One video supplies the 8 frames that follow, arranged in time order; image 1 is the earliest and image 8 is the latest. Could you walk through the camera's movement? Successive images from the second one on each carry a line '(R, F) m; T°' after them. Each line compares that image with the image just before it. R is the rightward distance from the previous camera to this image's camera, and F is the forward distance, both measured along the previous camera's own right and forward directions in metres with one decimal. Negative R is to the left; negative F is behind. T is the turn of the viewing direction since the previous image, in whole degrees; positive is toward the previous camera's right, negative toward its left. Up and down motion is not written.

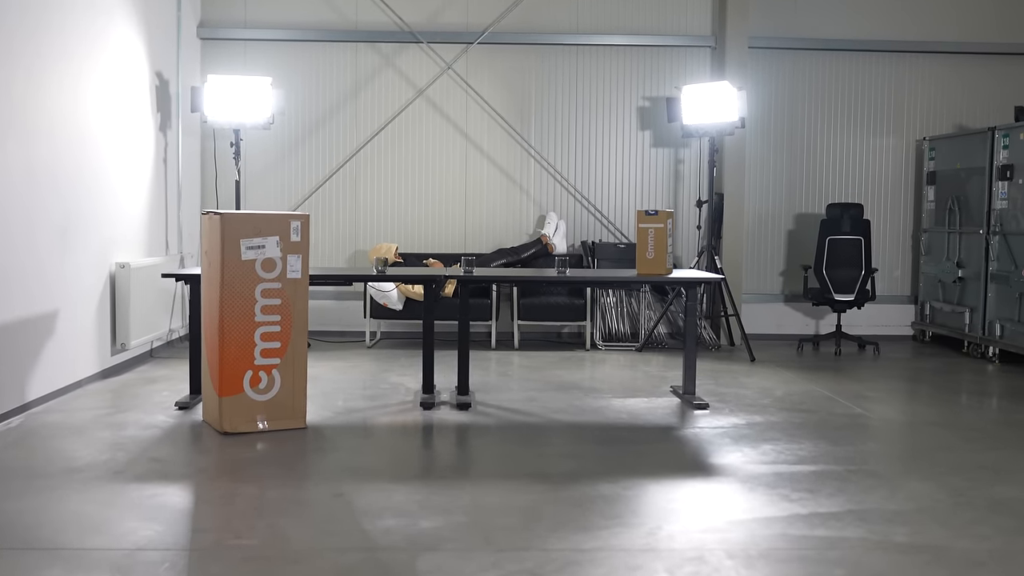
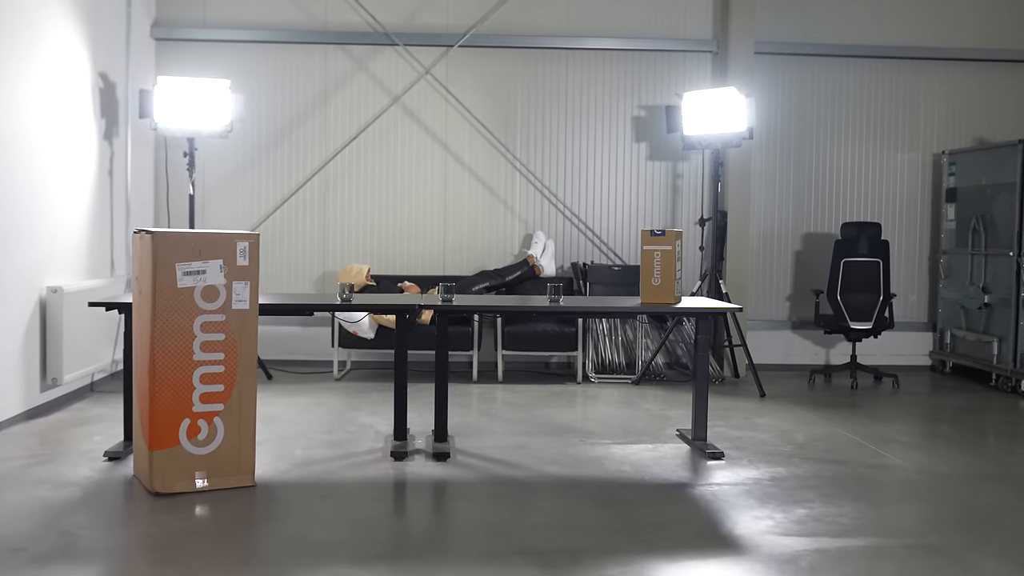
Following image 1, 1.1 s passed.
(0.0, +0.7) m; +1°
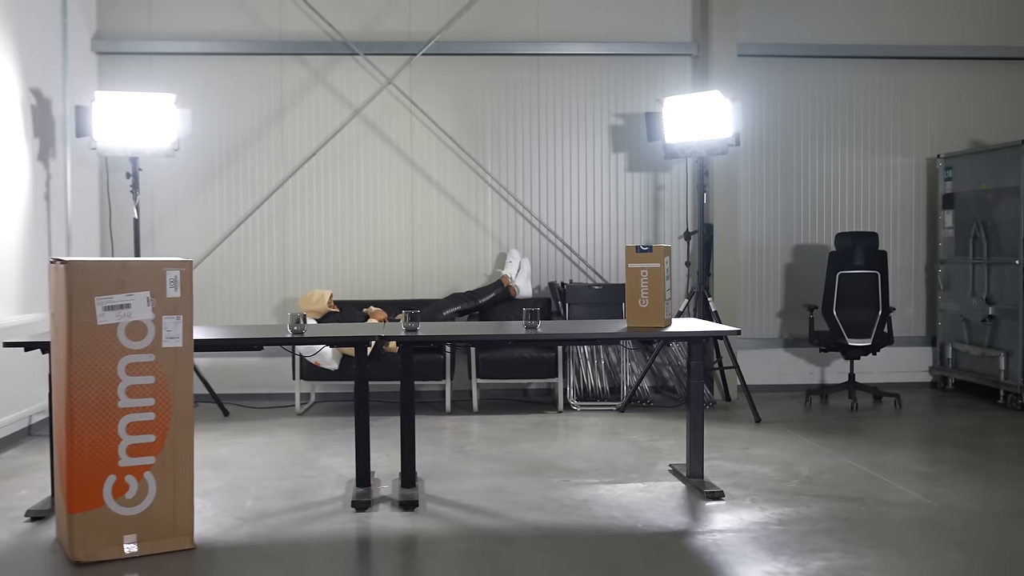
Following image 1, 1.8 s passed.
(0.0, +0.5) m; +1°
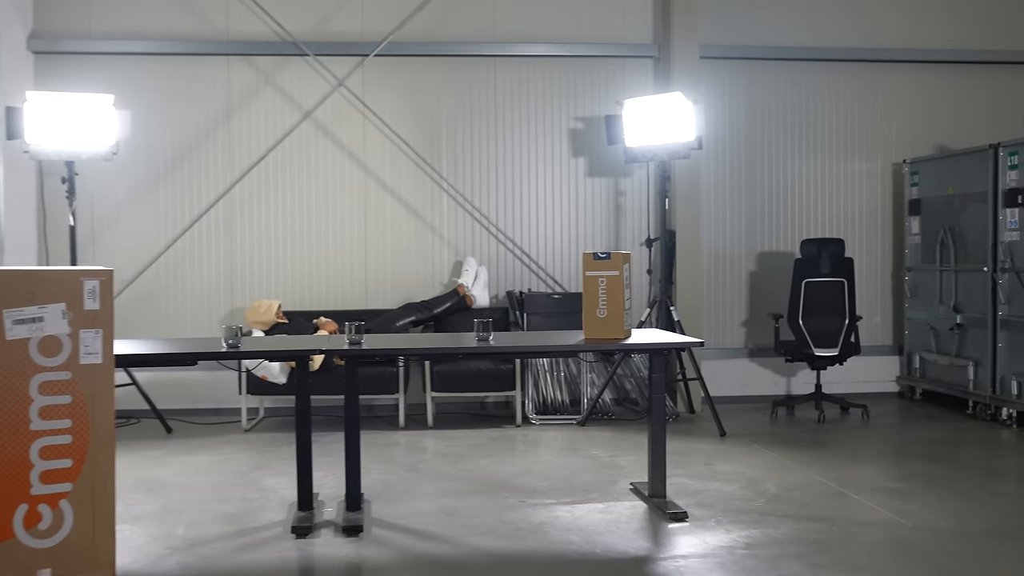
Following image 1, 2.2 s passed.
(+0.1, +0.2) m; +2°
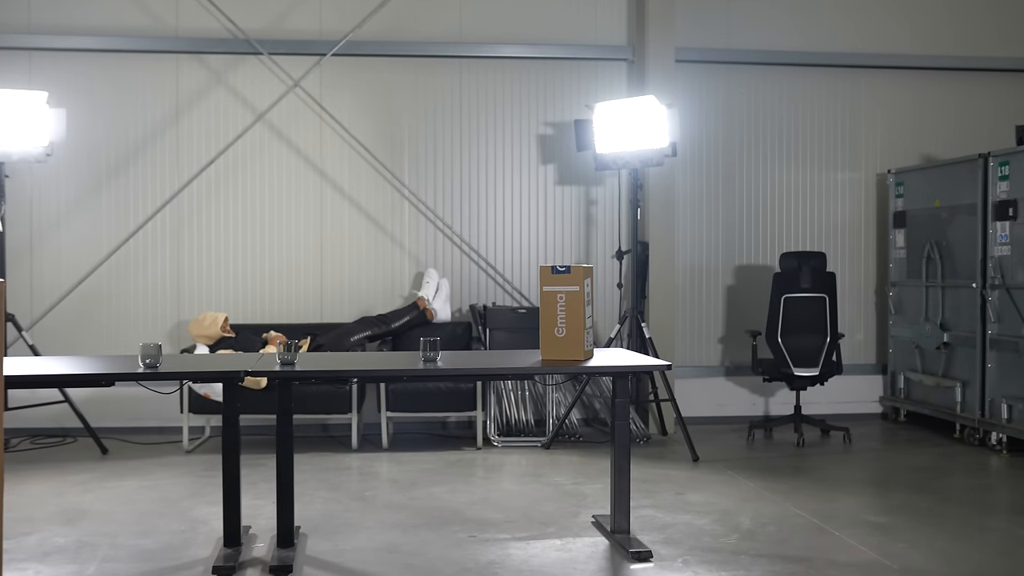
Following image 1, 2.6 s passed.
(+0.1, +0.4) m; +1°
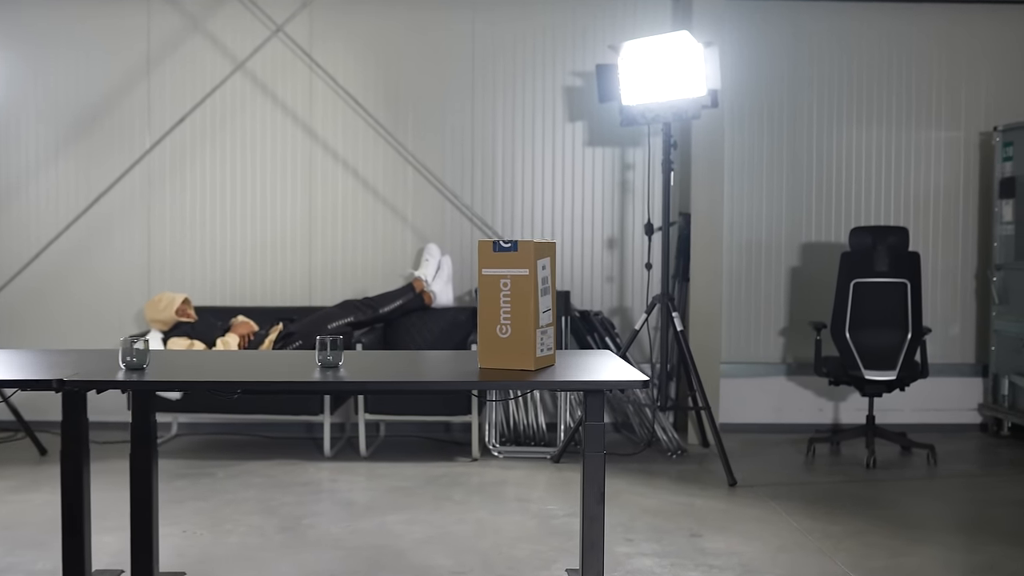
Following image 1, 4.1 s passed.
(+0.5, +1.0) m; -6°
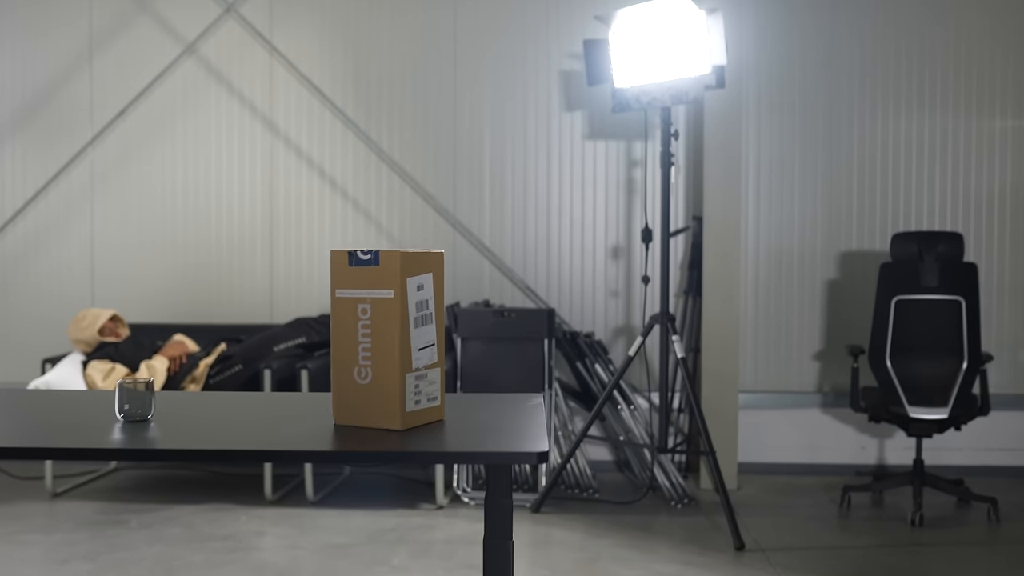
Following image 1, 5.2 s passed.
(+0.4, +0.8) m; -4°
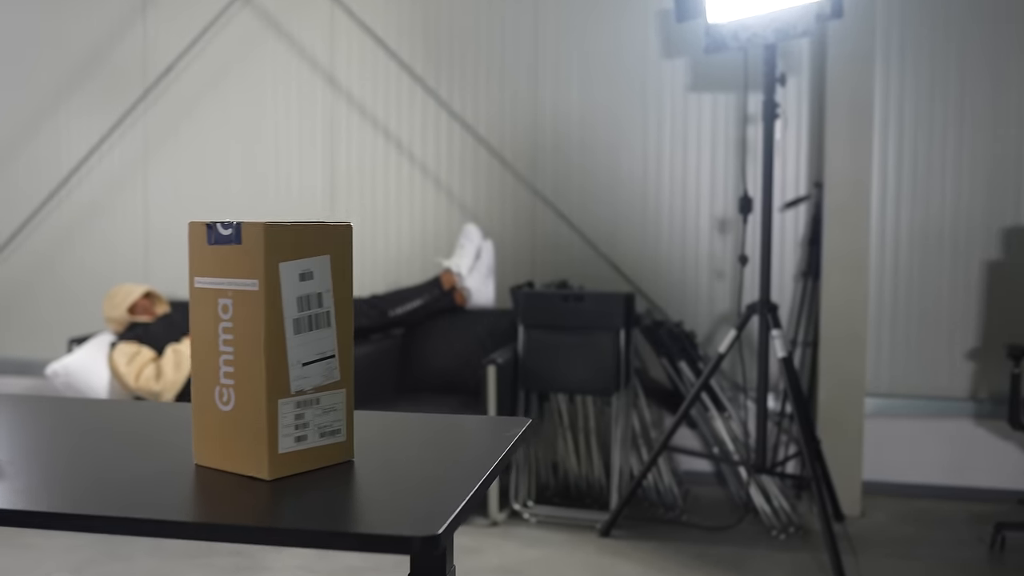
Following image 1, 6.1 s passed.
(+0.3, +0.7) m; -9°
